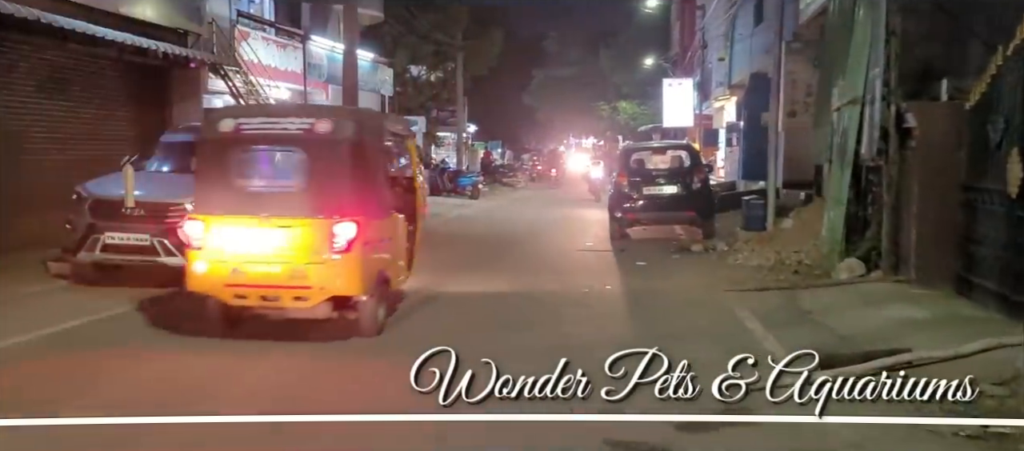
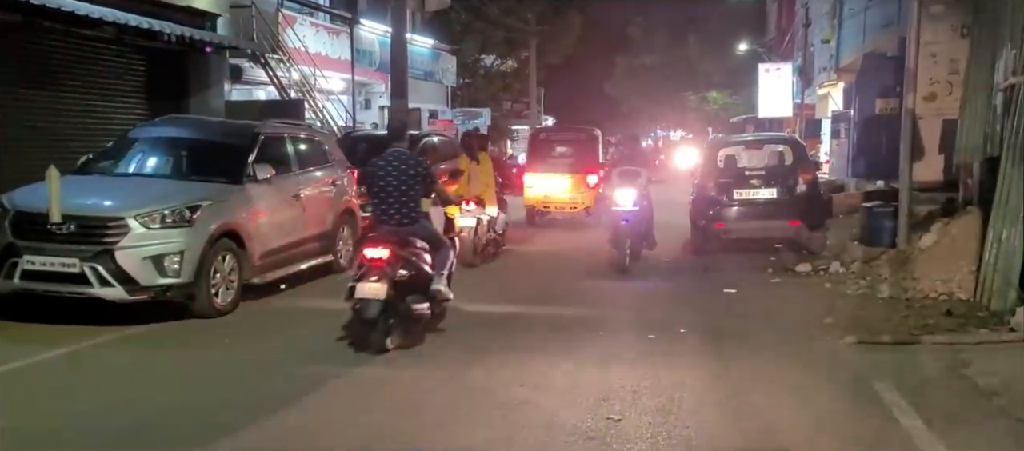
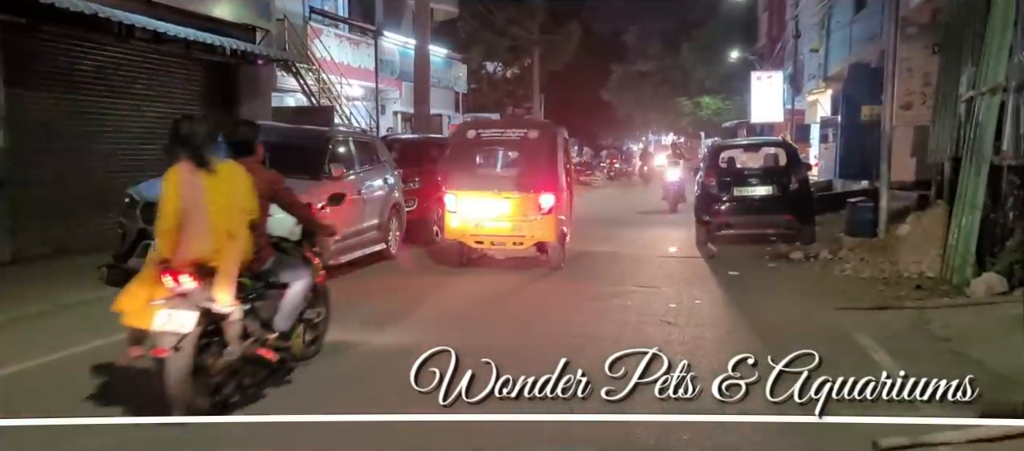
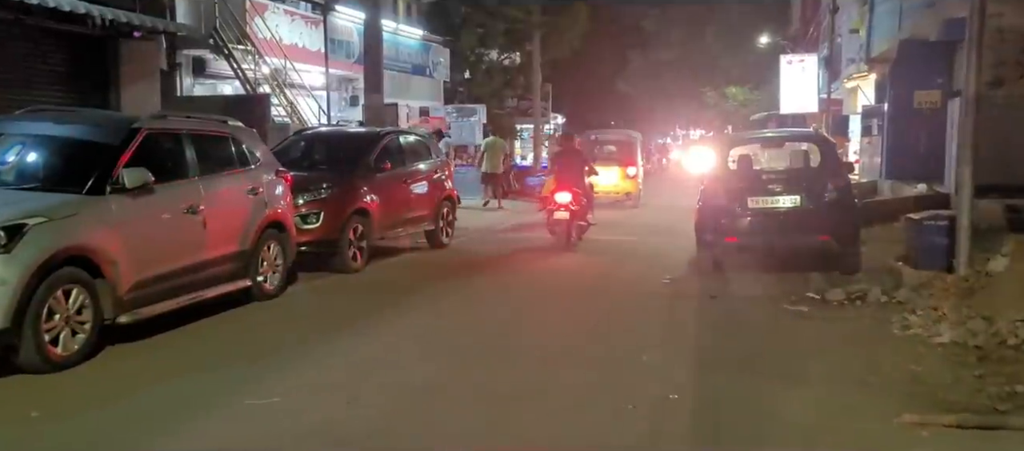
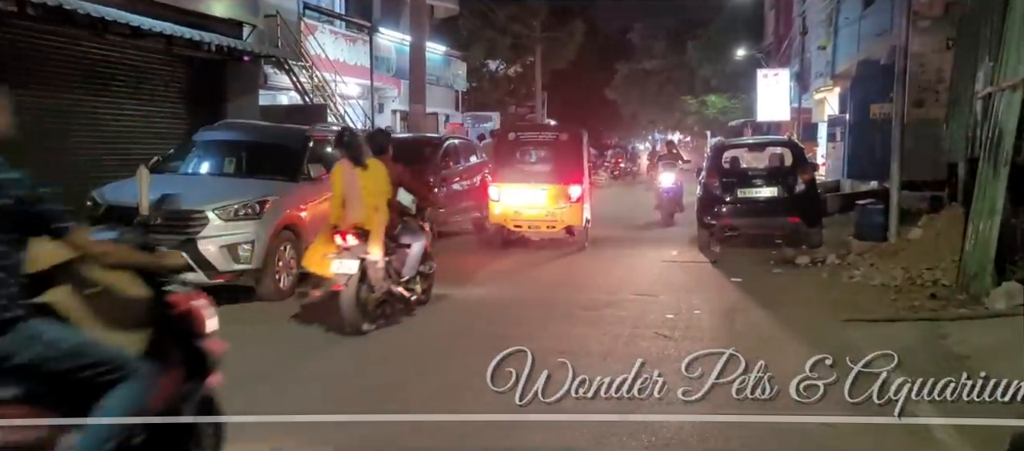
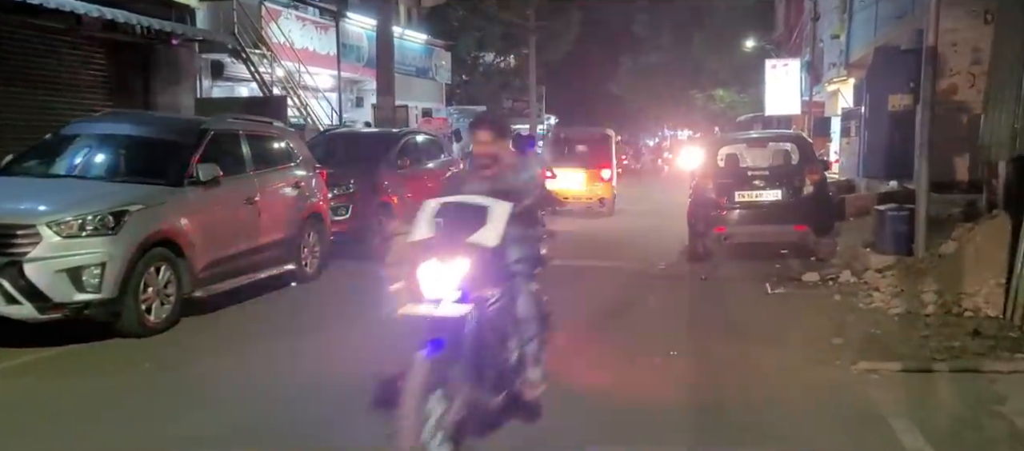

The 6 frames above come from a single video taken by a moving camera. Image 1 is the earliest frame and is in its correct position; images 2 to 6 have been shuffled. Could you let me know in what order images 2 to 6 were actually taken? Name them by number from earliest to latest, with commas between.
3, 5, 2, 6, 4
